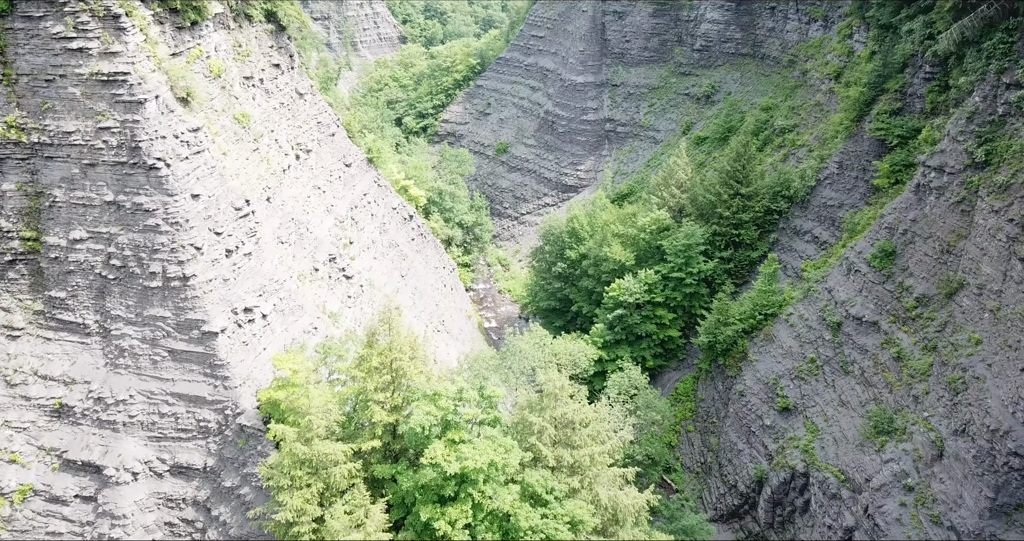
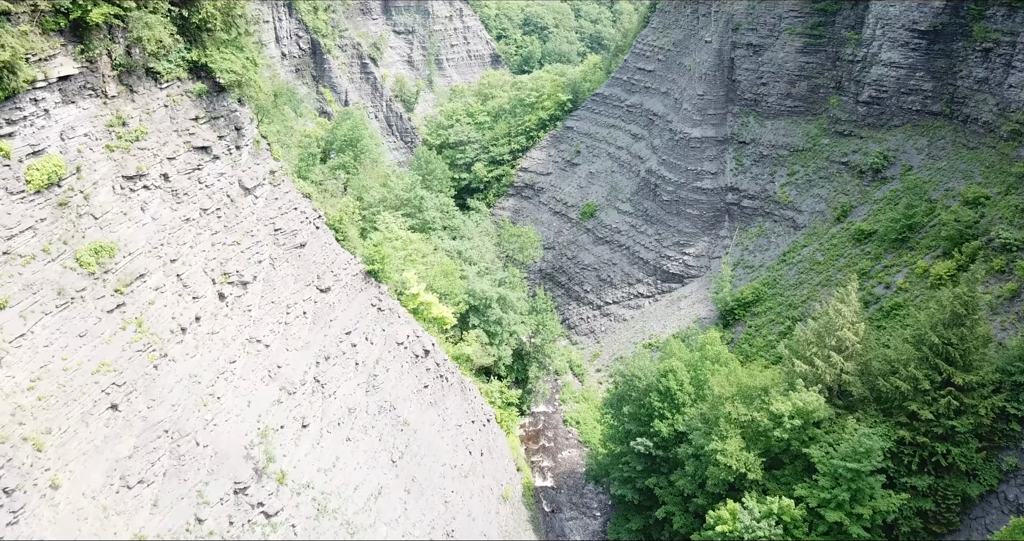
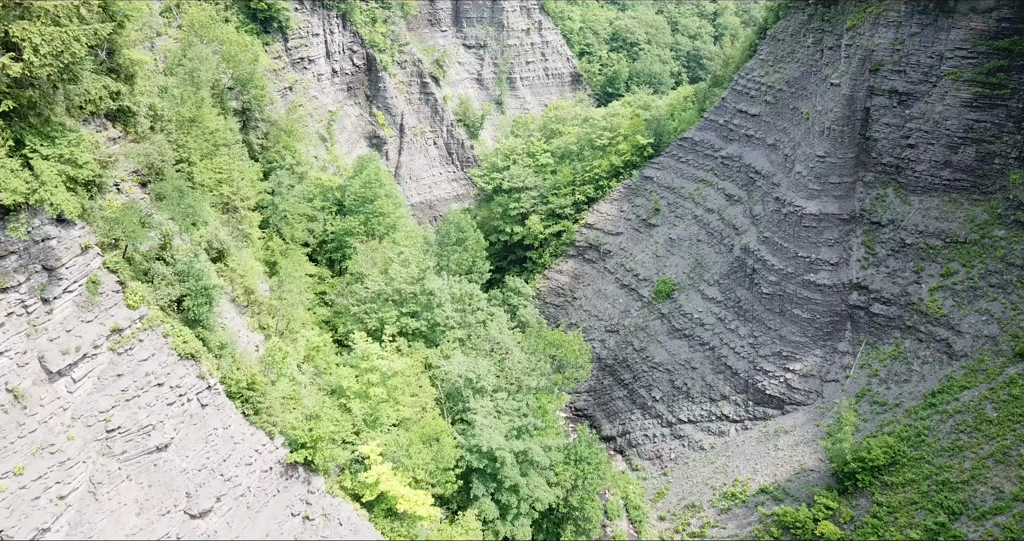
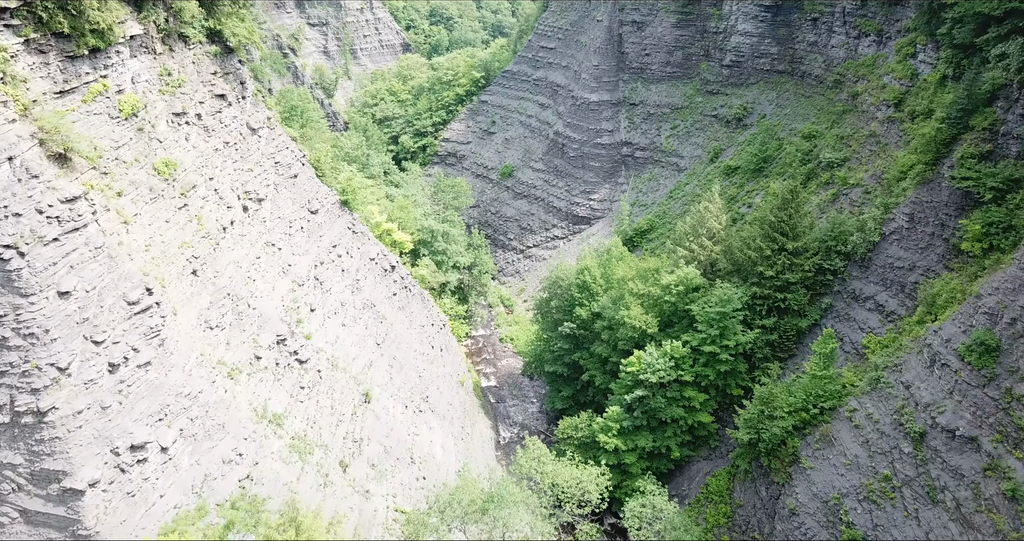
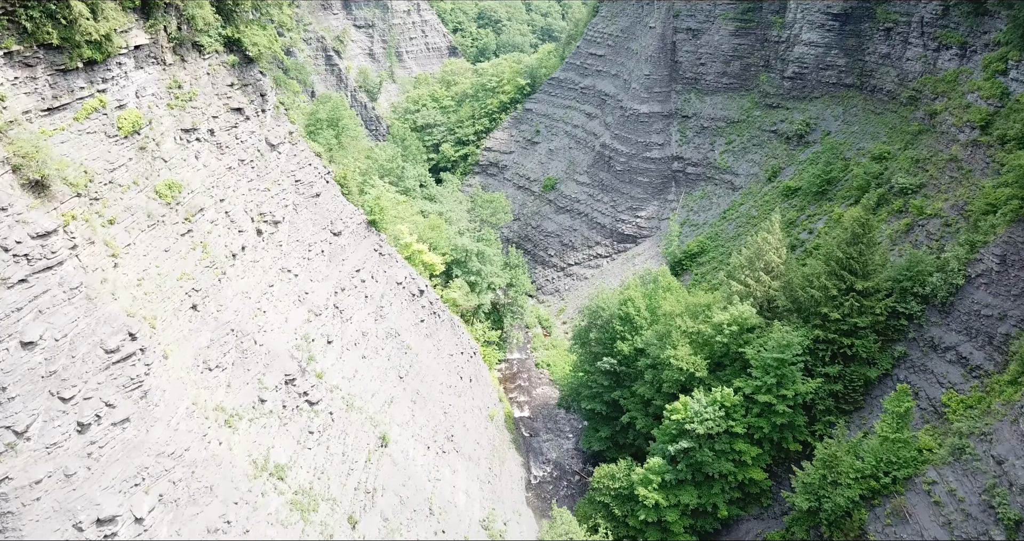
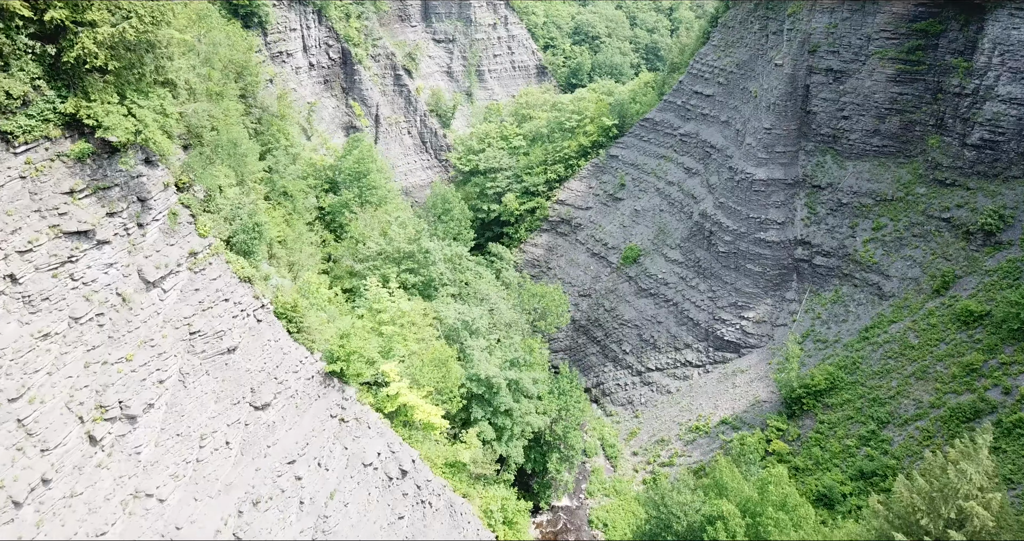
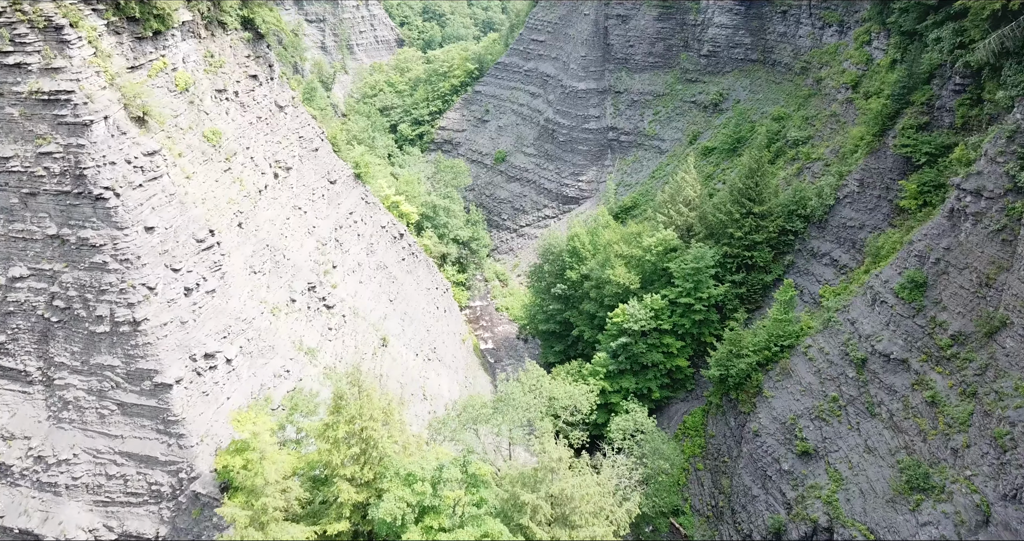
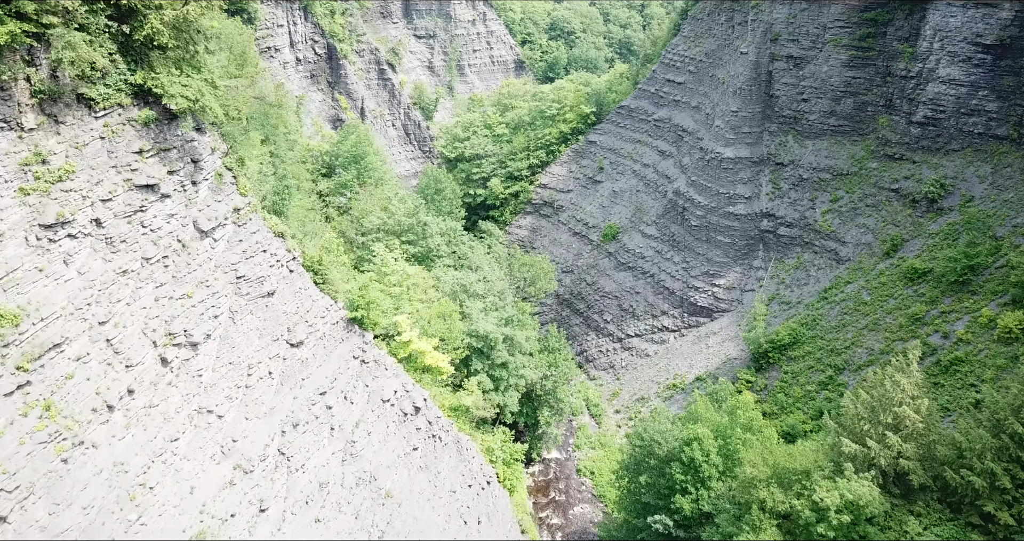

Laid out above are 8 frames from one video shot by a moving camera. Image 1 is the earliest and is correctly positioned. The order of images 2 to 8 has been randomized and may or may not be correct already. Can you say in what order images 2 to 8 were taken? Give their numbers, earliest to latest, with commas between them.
7, 4, 5, 2, 8, 6, 3
